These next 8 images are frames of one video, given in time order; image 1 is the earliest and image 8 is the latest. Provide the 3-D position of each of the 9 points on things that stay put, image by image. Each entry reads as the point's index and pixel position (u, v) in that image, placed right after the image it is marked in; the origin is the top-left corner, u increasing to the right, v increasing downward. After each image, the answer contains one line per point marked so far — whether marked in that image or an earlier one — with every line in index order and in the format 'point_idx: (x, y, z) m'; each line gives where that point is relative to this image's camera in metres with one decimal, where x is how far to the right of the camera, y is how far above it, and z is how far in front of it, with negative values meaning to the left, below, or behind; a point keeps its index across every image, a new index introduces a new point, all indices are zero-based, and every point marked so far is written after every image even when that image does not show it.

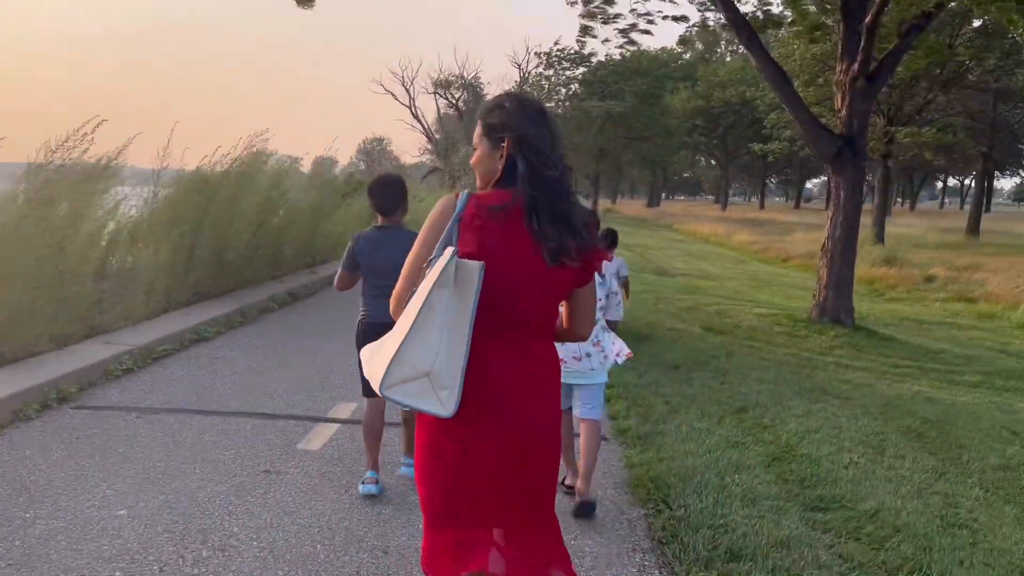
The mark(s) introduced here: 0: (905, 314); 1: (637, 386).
0: (+6.3, +0.3, +14.2) m
1: (+0.7, -0.6, +6.7) m
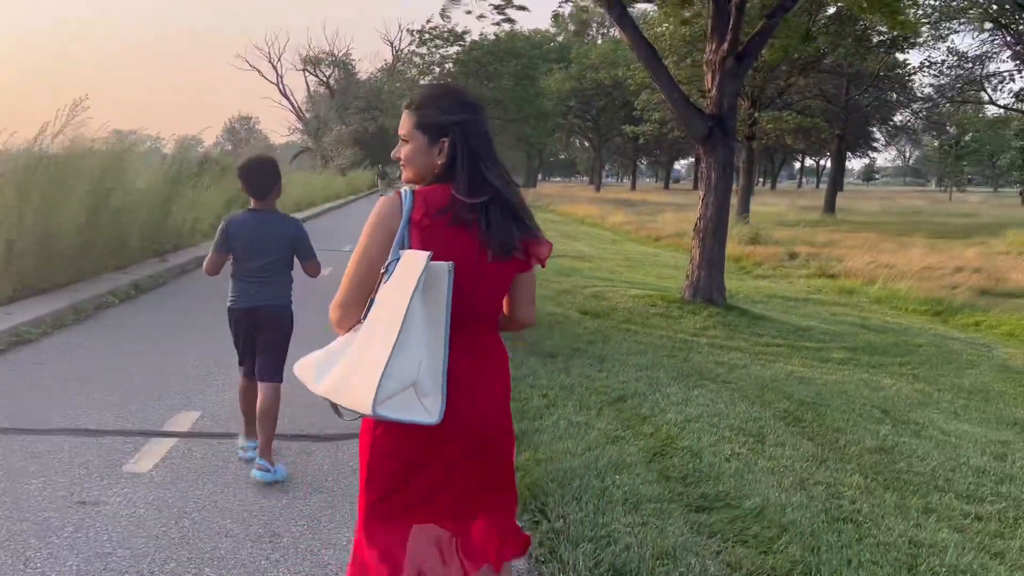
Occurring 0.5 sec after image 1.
0: (+4.4, +0.5, +14.8) m
1: (-0.1, -0.5, +6.6) m
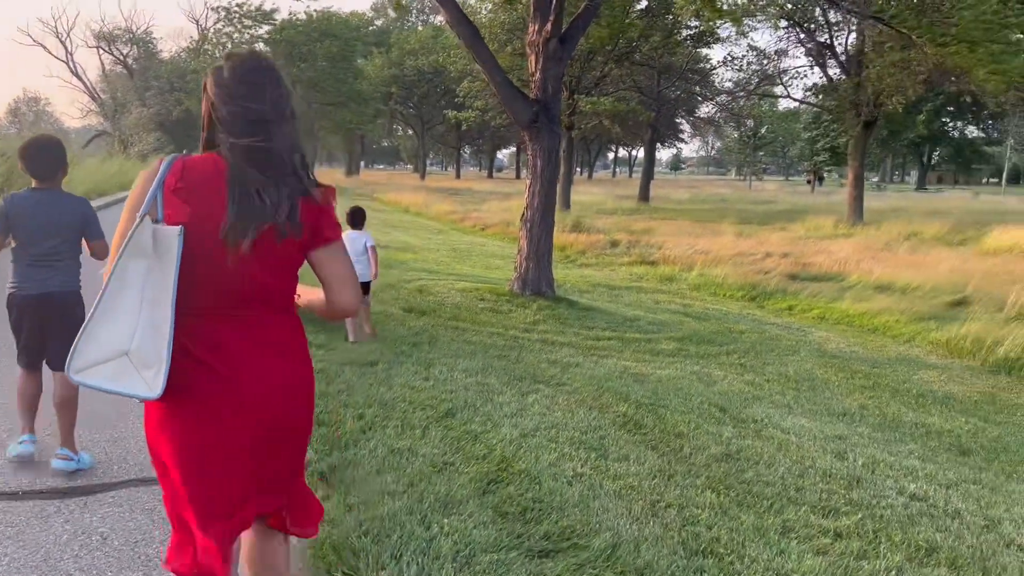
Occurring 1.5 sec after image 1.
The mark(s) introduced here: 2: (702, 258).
0: (+1.3, +0.7, +14.6) m
1: (-1.4, -0.5, +5.7) m
2: (+3.5, +0.8, +16.4) m
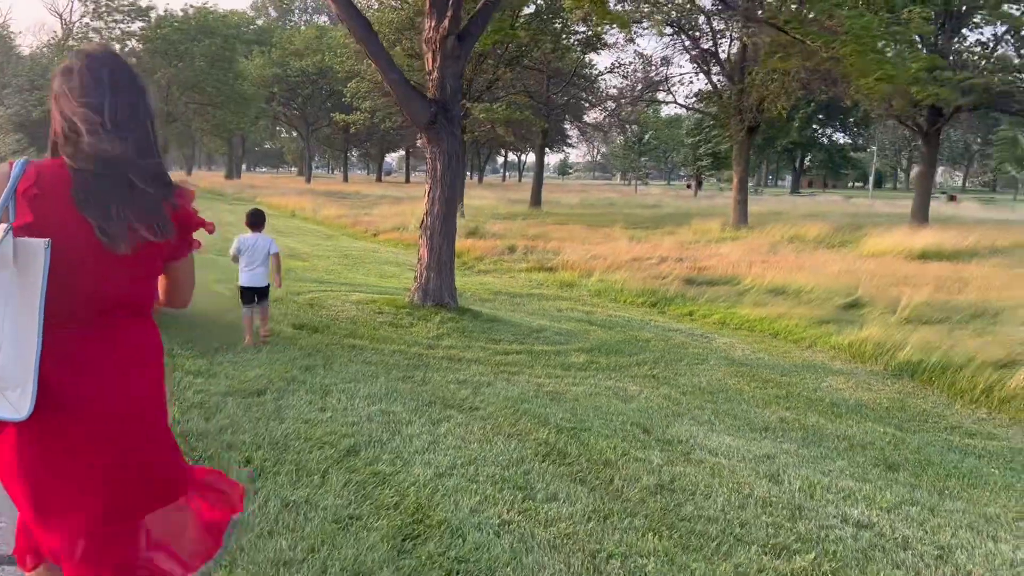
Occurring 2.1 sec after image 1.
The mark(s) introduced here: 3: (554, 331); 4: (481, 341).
0: (+6.1, +0.3, +14.4) m
1: (+0.7, -0.6, +6.8) m
2: (+8.7, +0.3, +15.5) m
3: (+0.4, -0.4, +8.5) m
4: (-0.3, -0.5, +7.3) m
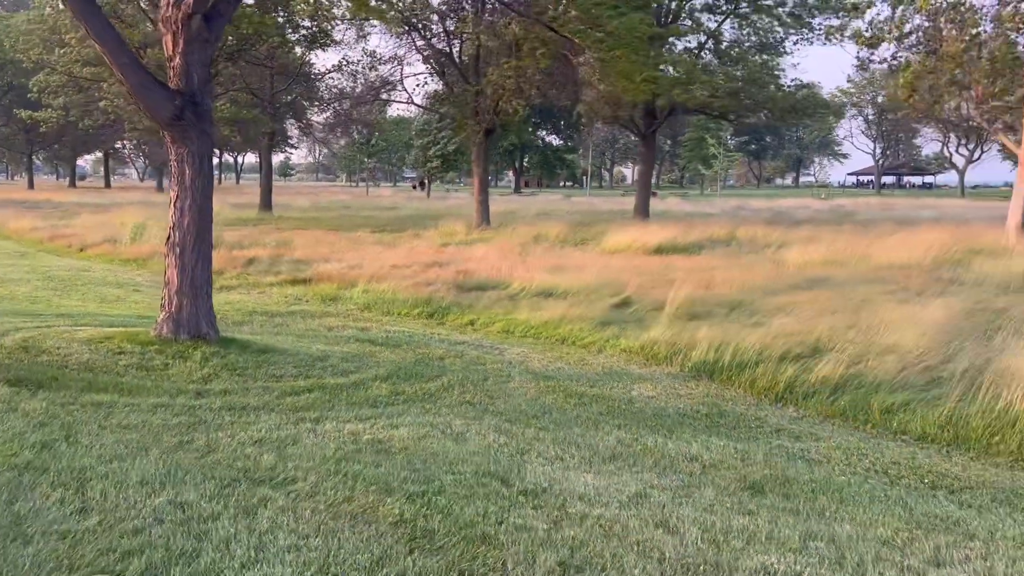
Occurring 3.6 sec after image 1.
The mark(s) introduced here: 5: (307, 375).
0: (+2.0, +0.3, +14.9) m
1: (-0.7, -0.8, +5.9) m
2: (+4.2, +0.5, +16.7) m
3: (-1.5, -0.6, +7.5) m
4: (-1.8, -0.7, +6.2) m
5: (-1.6, -0.7, +6.6) m
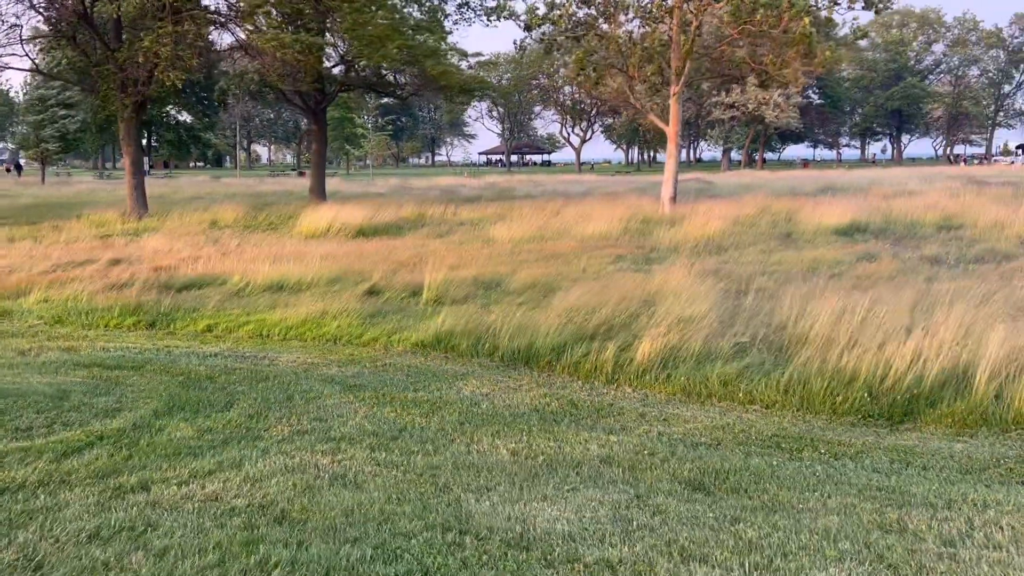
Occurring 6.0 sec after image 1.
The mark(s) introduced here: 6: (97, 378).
0: (-2.7, +0.5, +13.9) m
1: (-1.6, -0.8, +4.7) m
2: (-1.5, +0.9, +16.5) m
3: (-2.9, -0.7, +5.8) m
4: (-2.6, -0.8, +4.5) m
5: (-2.6, -0.8, +4.9) m
6: (-3.2, -0.7, +6.5) m
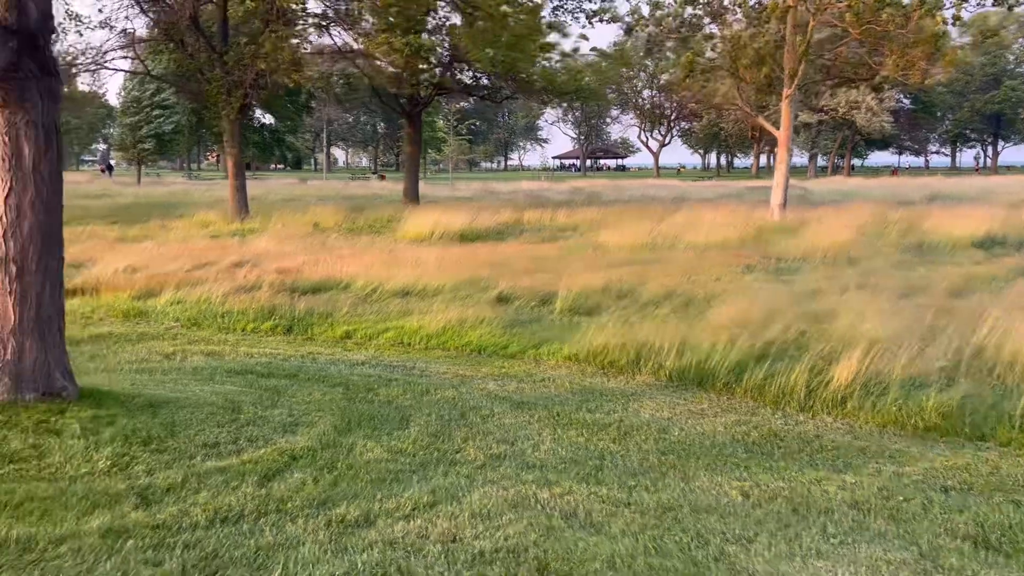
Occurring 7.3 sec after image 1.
0: (-0.8, +0.5, +13.7) m
1: (-0.4, -0.9, +4.3) m
2: (+0.6, +0.8, +16.1) m
3: (-1.7, -0.8, +5.6) m
4: (-1.5, -0.8, +4.2) m
5: (-1.4, -0.8, +4.7) m
6: (-1.9, -0.7, +6.3) m
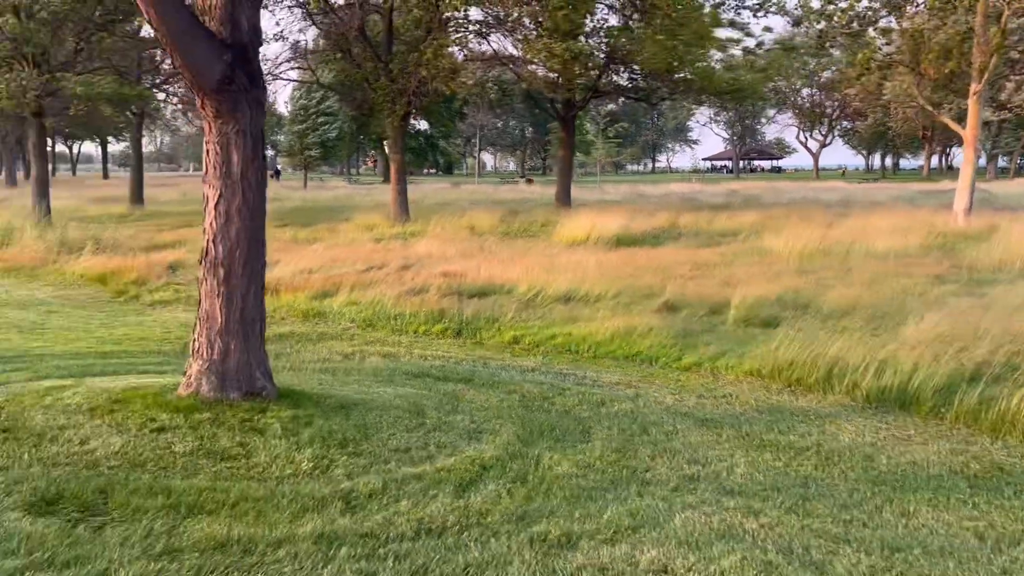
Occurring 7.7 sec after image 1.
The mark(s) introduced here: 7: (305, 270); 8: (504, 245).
0: (+1.7, +0.4, +13.4) m
1: (+0.5, -1.0, +4.2) m
2: (+3.6, +0.7, +15.6) m
3: (-0.5, -0.8, +5.6) m
4: (-0.6, -0.9, +4.2) m
5: (-0.4, -0.9, +4.7) m
6: (-0.6, -0.8, +6.3) m
7: (-3.2, +0.3, +13.2) m
8: (-0.2, +0.9, +17.6) m
